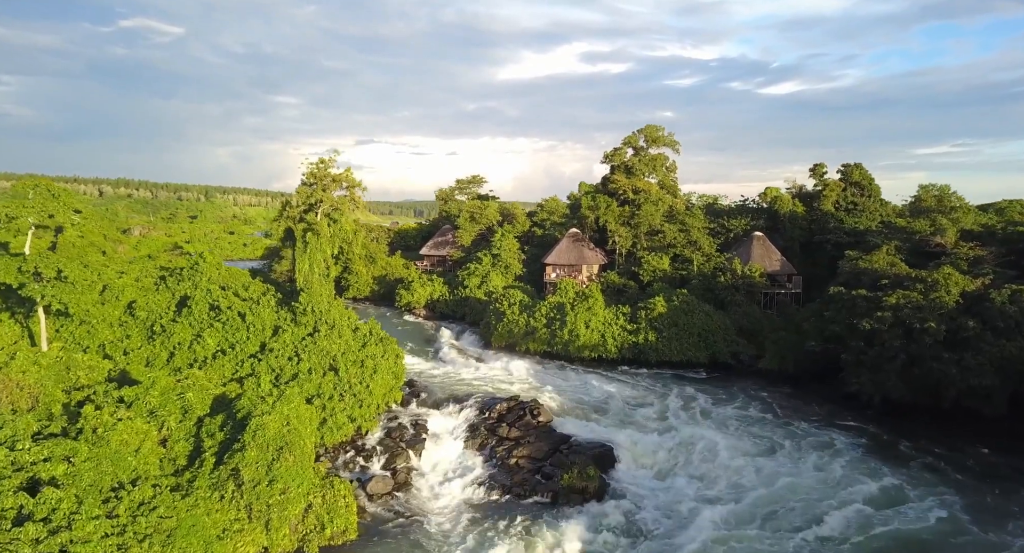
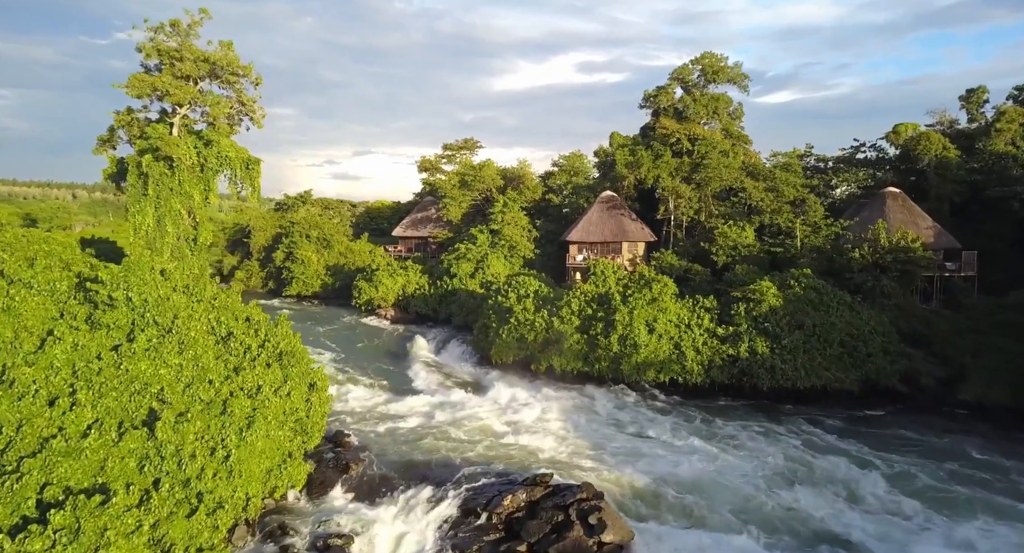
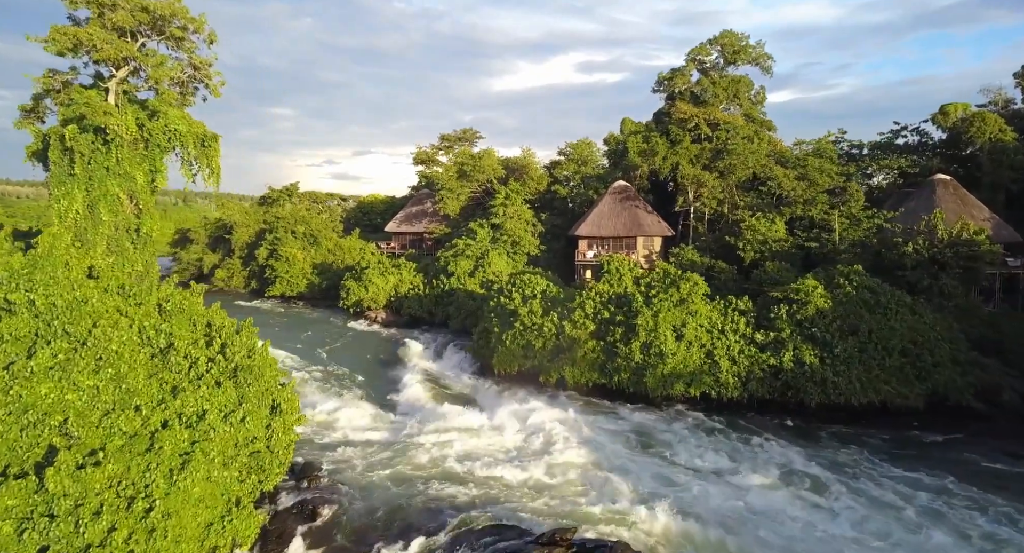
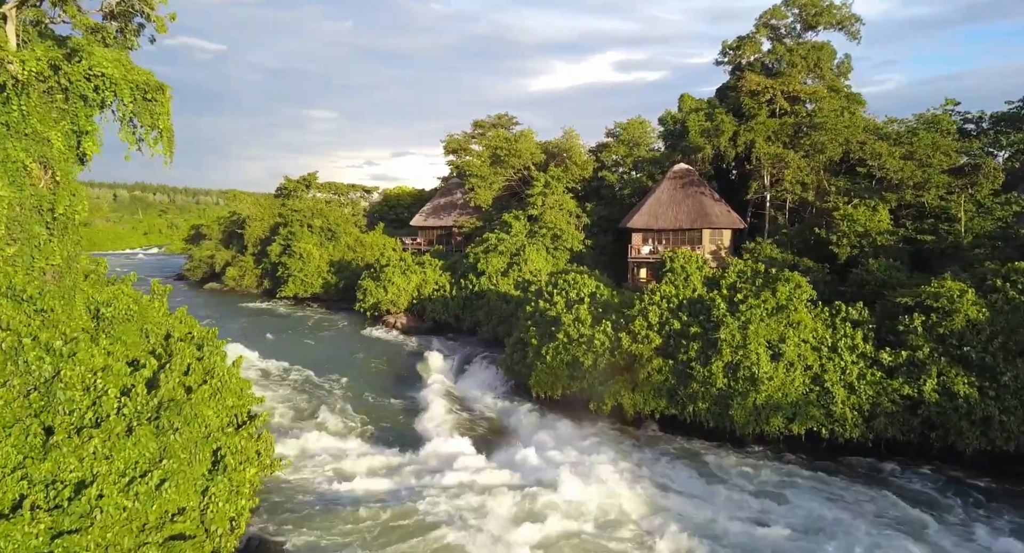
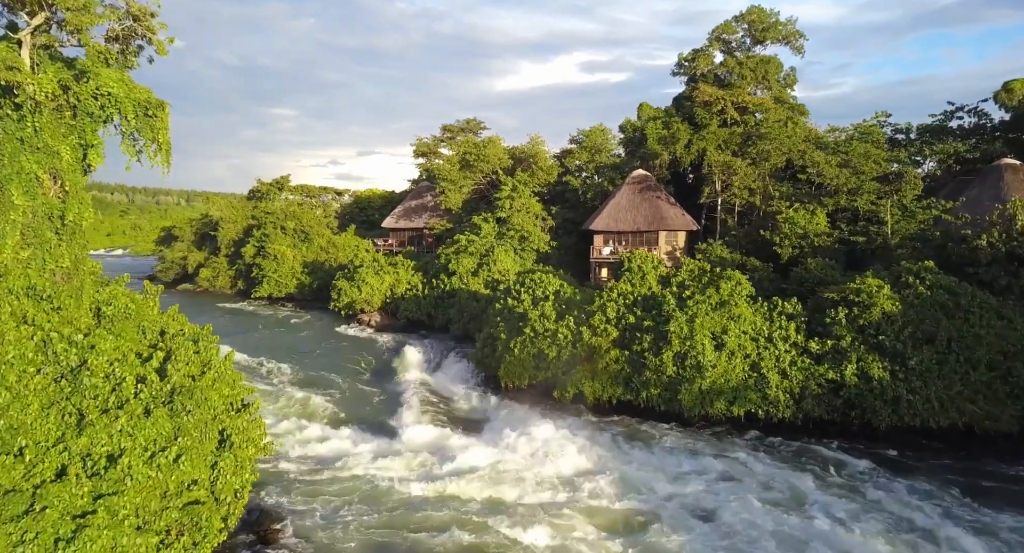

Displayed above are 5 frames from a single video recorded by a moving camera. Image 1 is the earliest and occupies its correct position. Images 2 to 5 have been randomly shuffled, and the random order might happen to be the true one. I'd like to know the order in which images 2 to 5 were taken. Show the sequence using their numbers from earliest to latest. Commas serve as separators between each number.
2, 3, 5, 4
